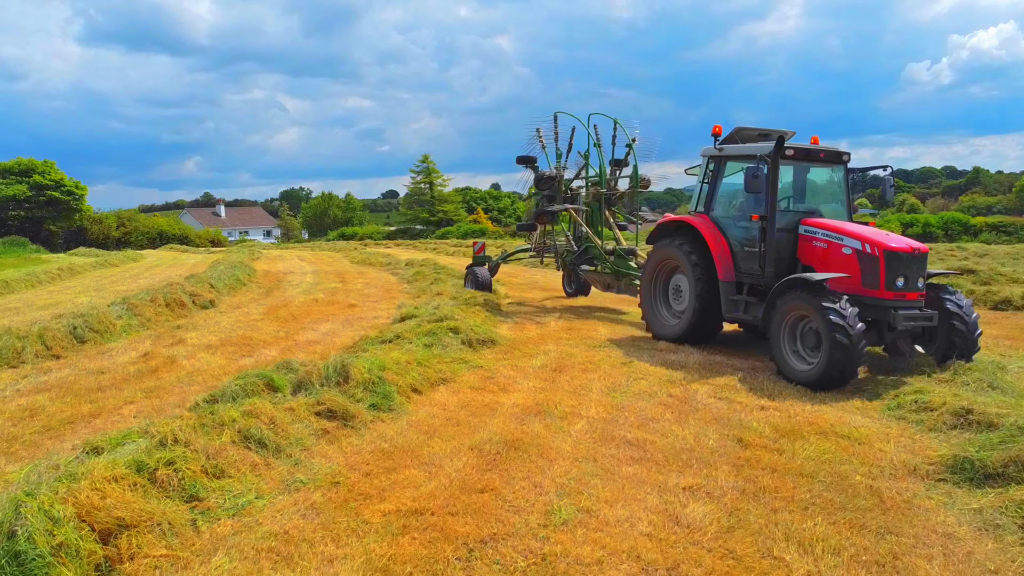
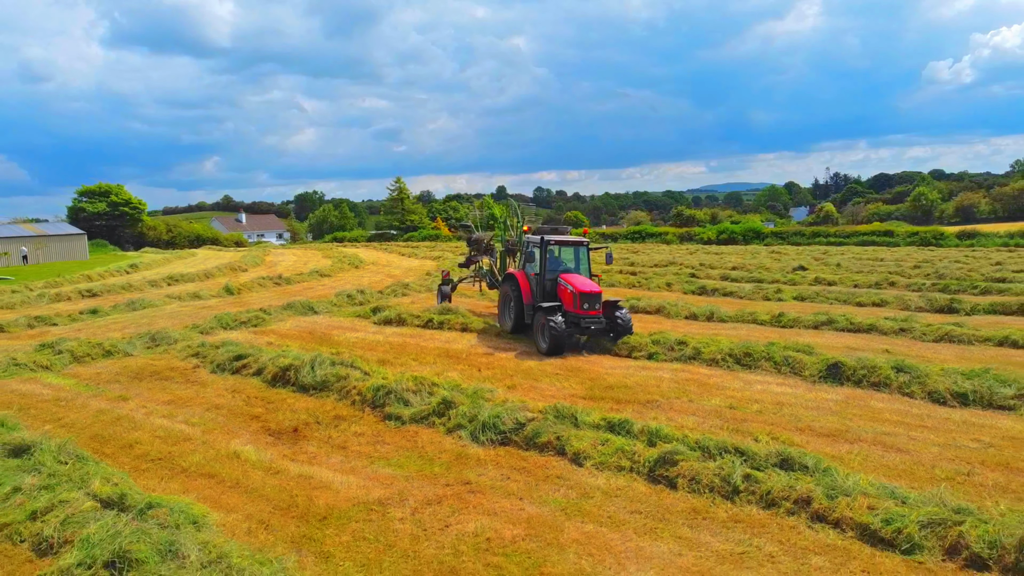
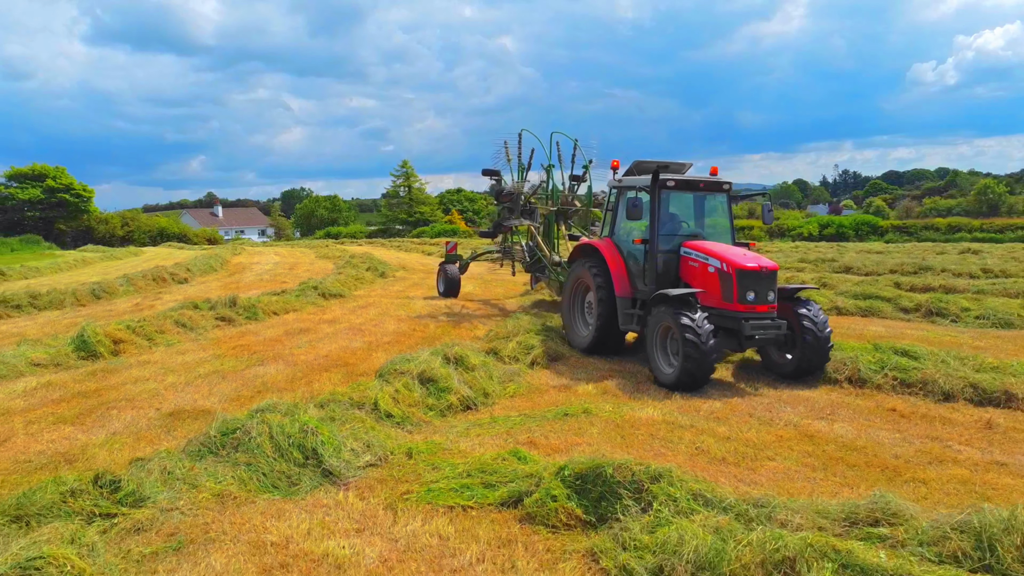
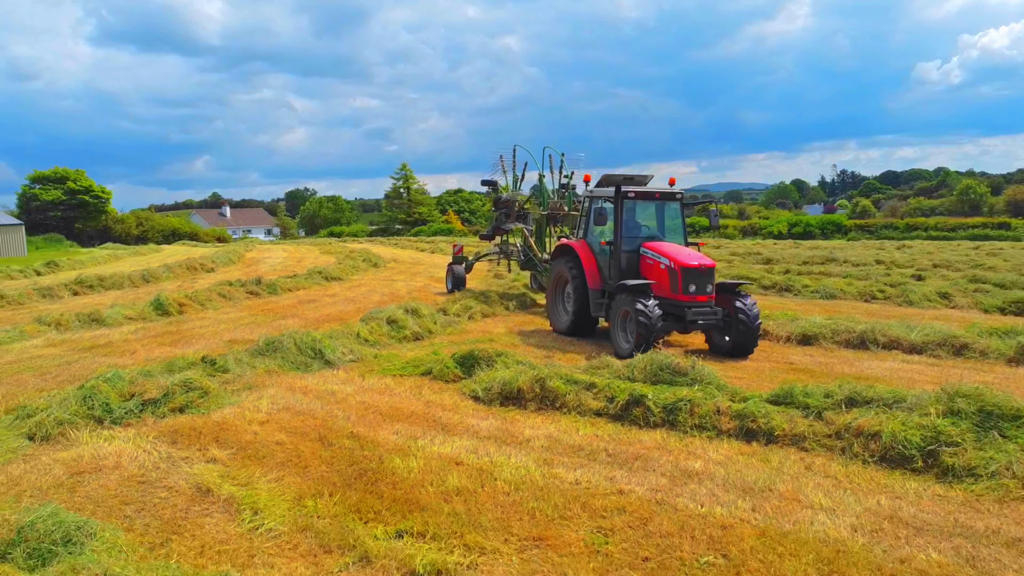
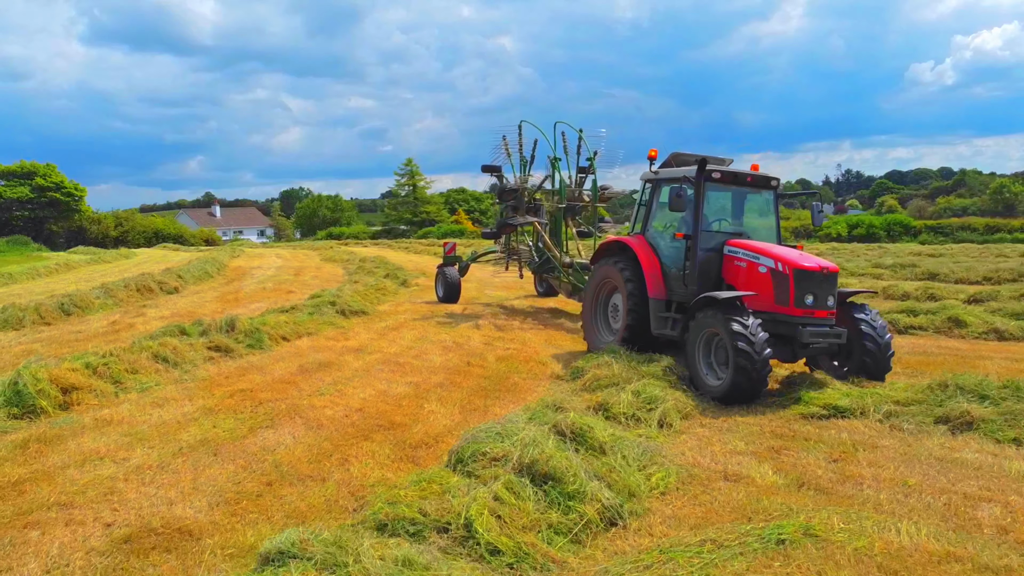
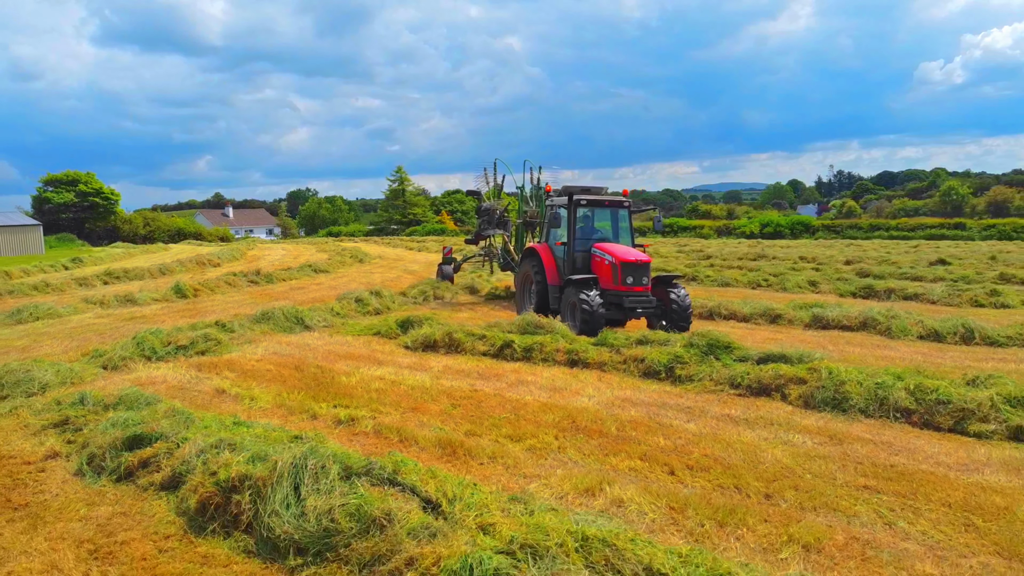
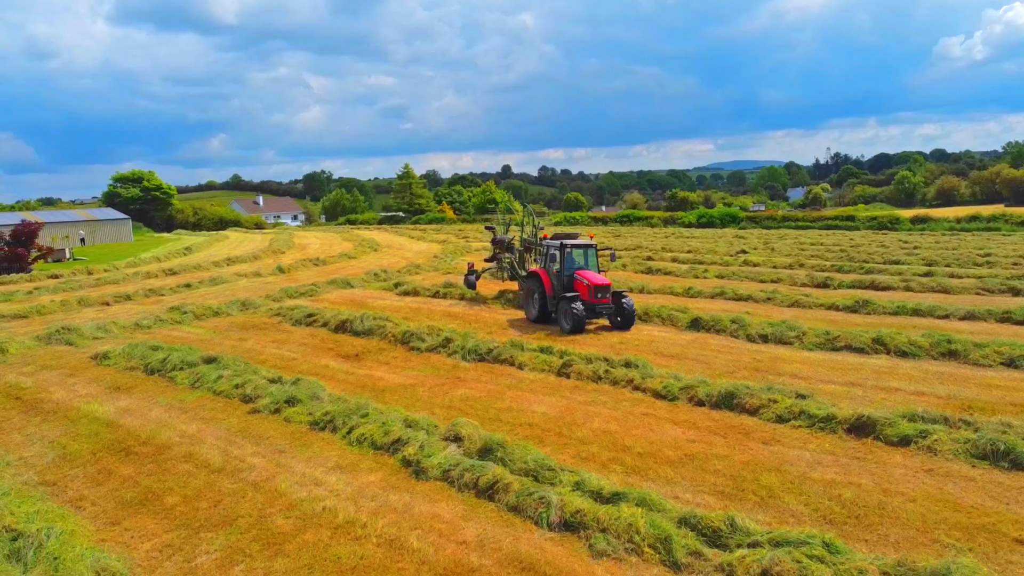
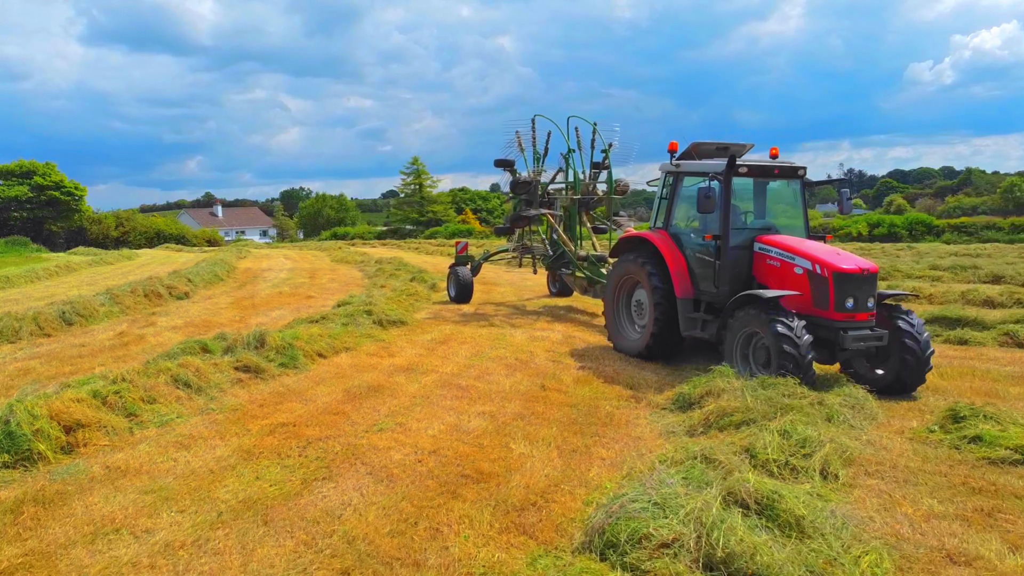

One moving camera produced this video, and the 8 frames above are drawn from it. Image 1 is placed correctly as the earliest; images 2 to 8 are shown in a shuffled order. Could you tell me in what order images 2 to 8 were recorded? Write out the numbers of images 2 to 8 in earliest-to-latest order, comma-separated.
8, 5, 3, 4, 6, 2, 7
